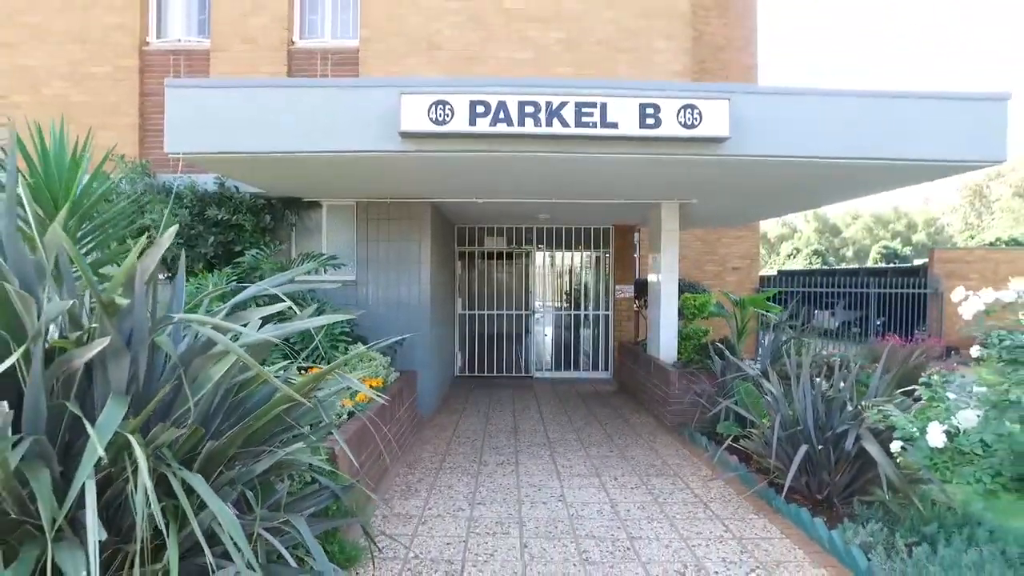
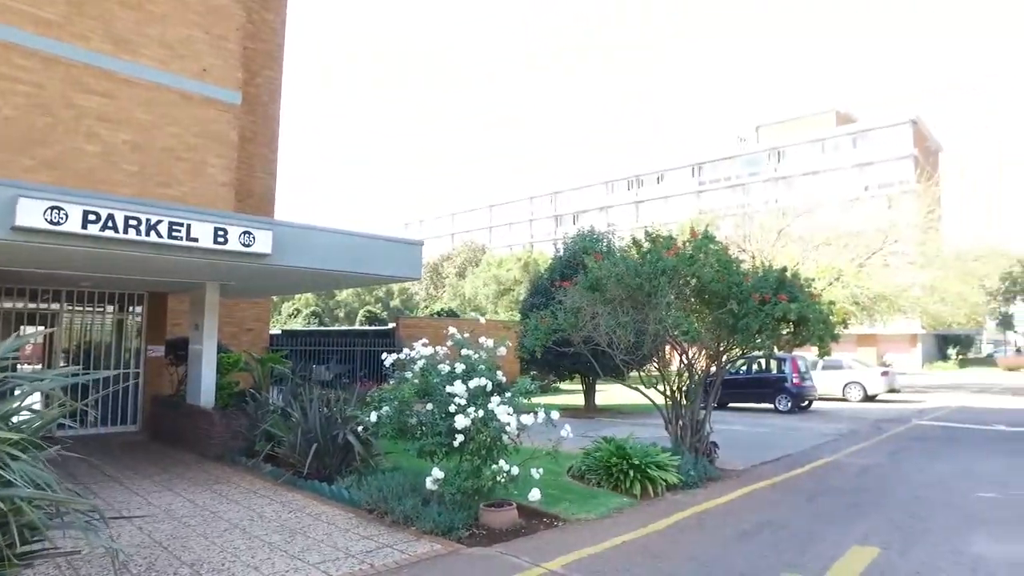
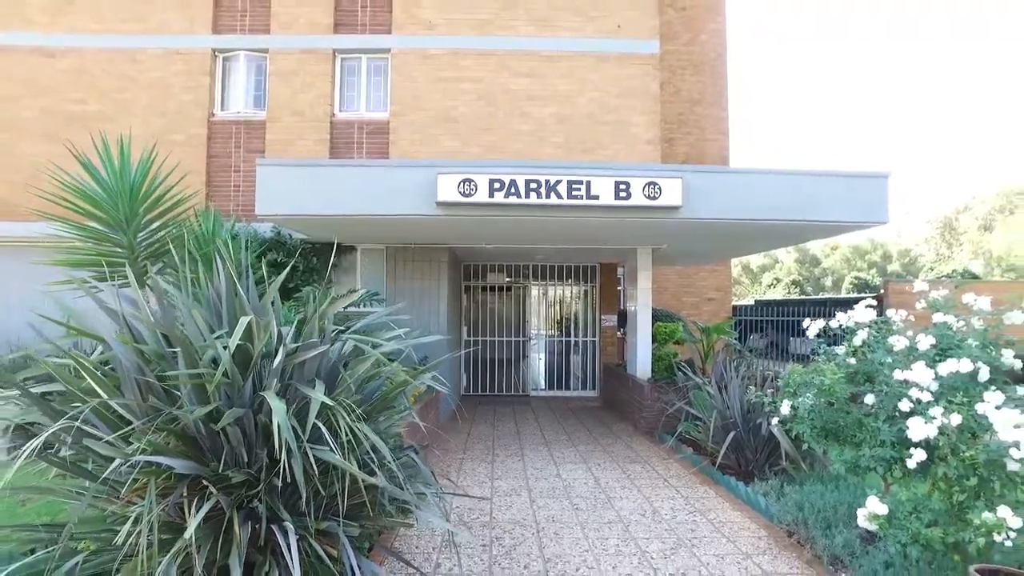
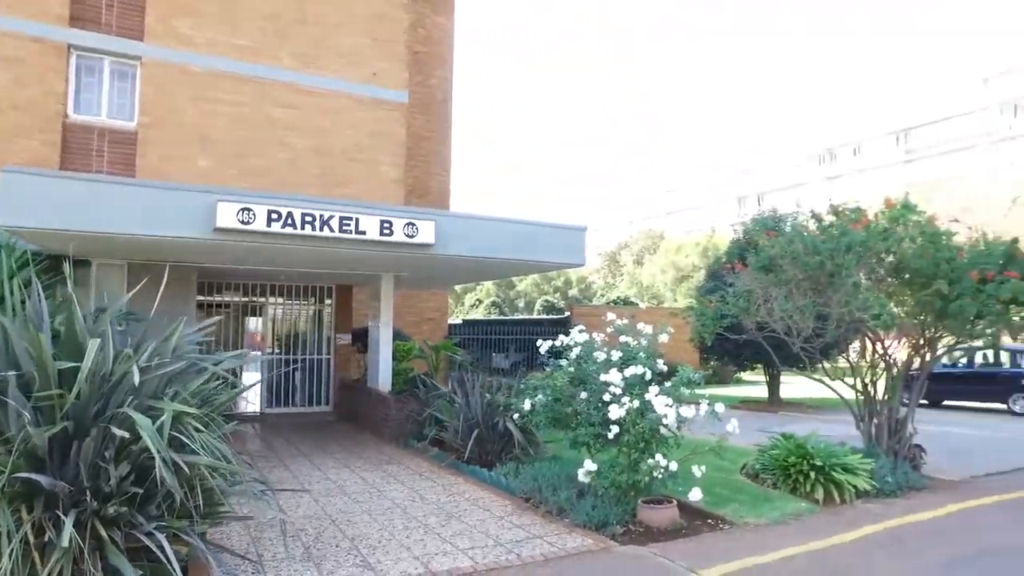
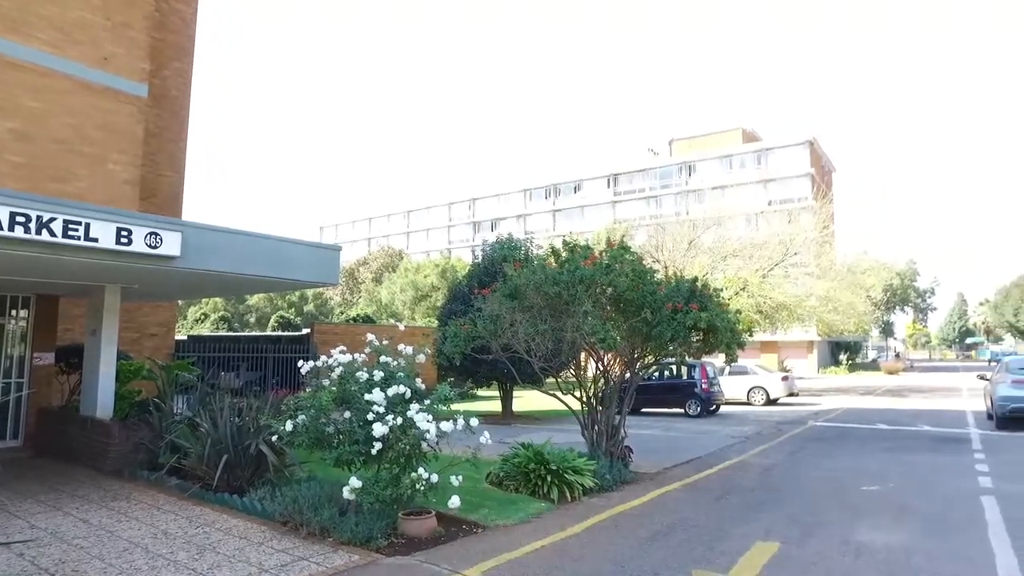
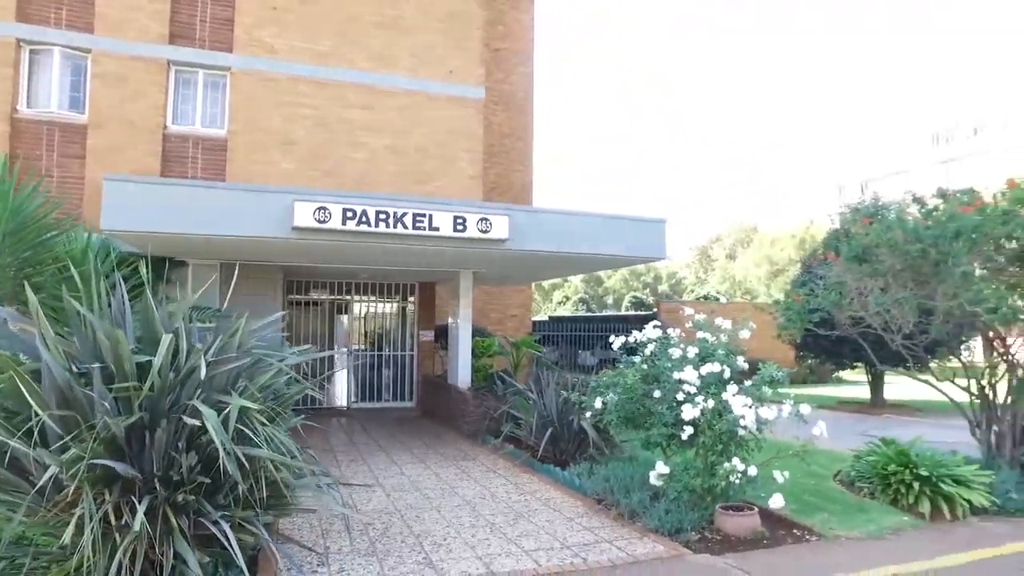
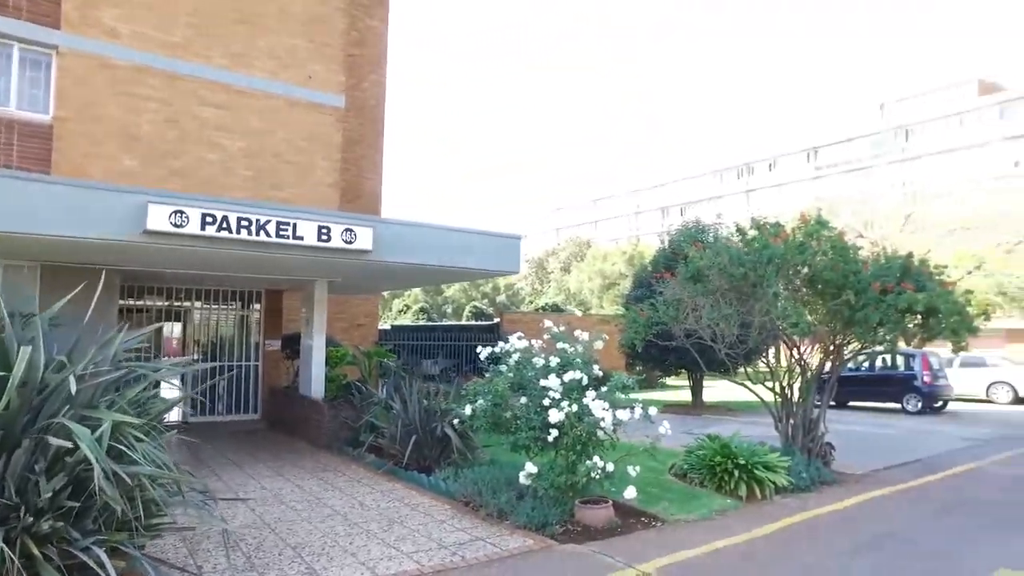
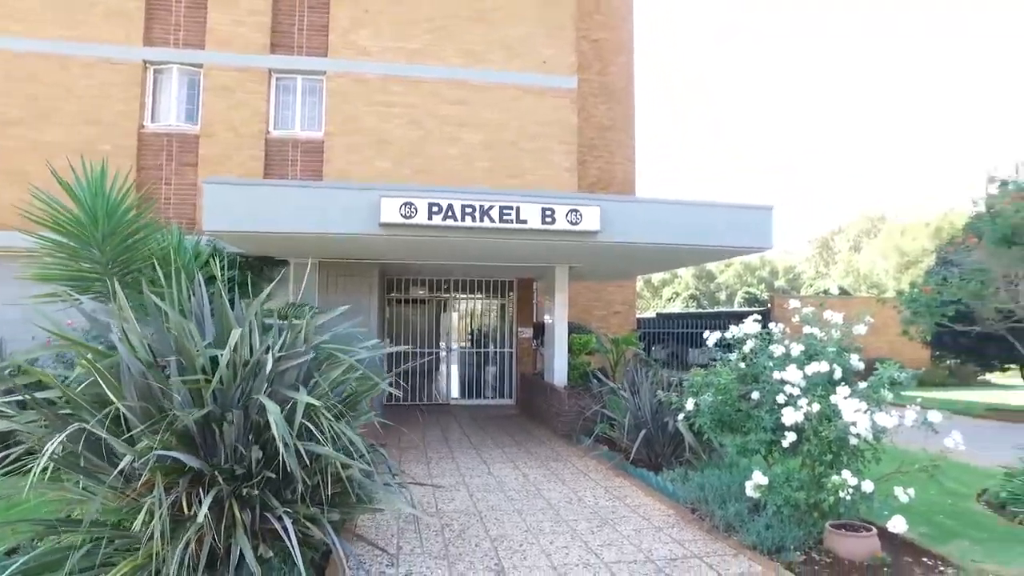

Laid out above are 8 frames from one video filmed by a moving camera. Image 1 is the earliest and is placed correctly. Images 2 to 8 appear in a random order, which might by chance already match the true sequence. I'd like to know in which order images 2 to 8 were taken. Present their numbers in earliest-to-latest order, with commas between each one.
3, 8, 6, 4, 7, 2, 5
